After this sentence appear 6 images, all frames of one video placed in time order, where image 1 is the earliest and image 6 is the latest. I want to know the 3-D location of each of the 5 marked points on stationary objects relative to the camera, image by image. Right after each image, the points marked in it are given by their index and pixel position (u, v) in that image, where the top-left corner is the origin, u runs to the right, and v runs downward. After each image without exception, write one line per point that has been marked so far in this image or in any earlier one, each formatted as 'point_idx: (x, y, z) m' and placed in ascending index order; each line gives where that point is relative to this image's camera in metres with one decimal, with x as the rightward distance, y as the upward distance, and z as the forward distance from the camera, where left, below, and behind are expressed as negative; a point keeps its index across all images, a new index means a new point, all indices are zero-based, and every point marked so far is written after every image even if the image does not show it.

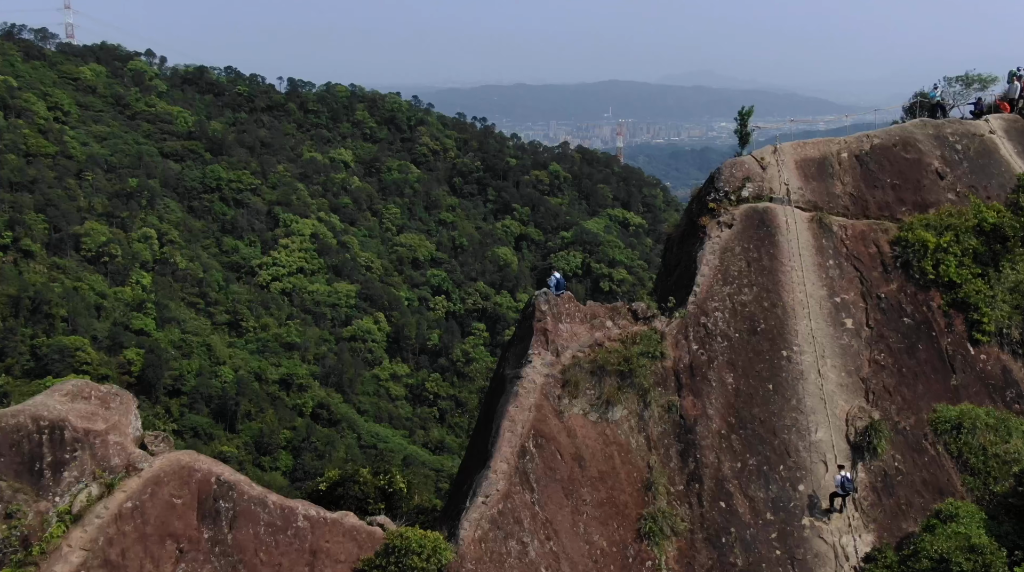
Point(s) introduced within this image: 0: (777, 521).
0: (+4.6, -4.1, +18.8) m
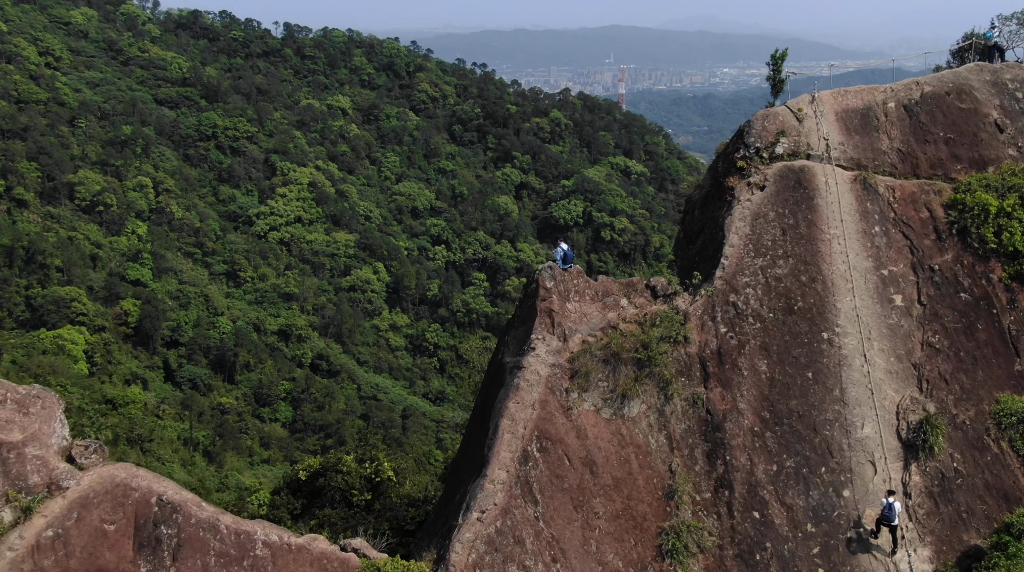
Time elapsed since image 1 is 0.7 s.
0: (+4.6, -3.7, +16.2) m
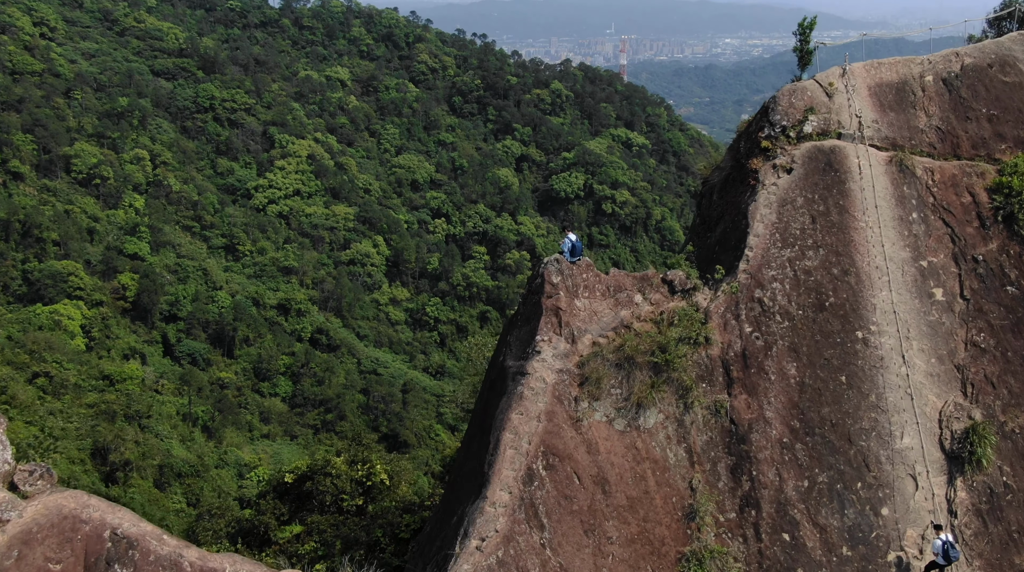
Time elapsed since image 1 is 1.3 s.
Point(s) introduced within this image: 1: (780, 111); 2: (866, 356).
0: (+4.7, -3.7, +14.6) m
1: (+4.5, +2.9, +18.1) m
2: (+5.3, -1.0, +16.0) m
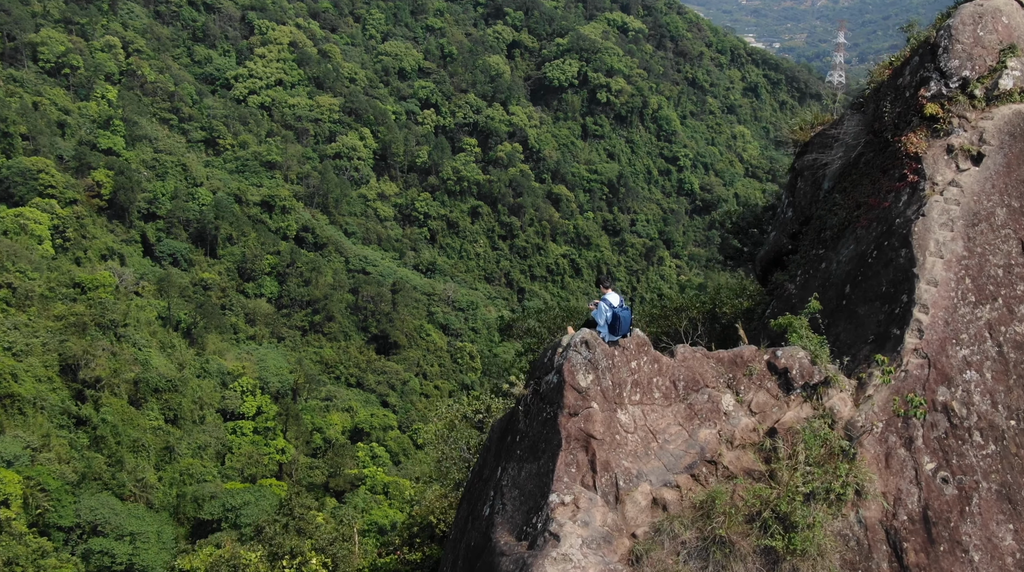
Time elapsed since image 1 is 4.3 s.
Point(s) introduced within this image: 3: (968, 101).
0: (+4.6, -4.6, +8.0) m
1: (+4.4, +2.3, +10.7) m
2: (+5.2, -1.8, +9.1) m
3: (+4.4, +1.8, +10.5) m
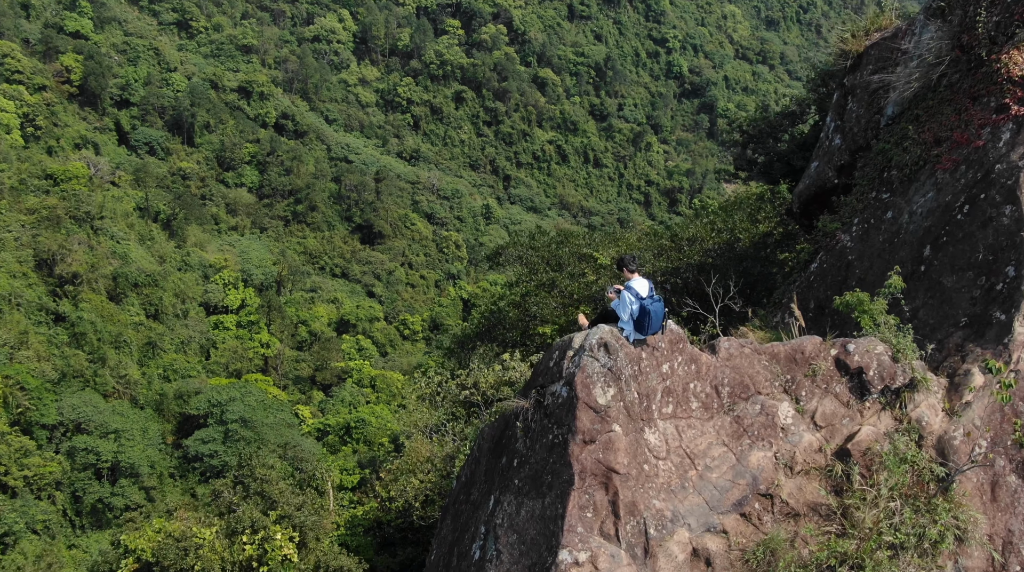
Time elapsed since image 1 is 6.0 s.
0: (+4.6, -4.5, +6.3) m
1: (+4.3, +2.6, +8.3) m
2: (+5.2, -1.7, +7.1) m
3: (+4.4, +2.1, +8.2) m
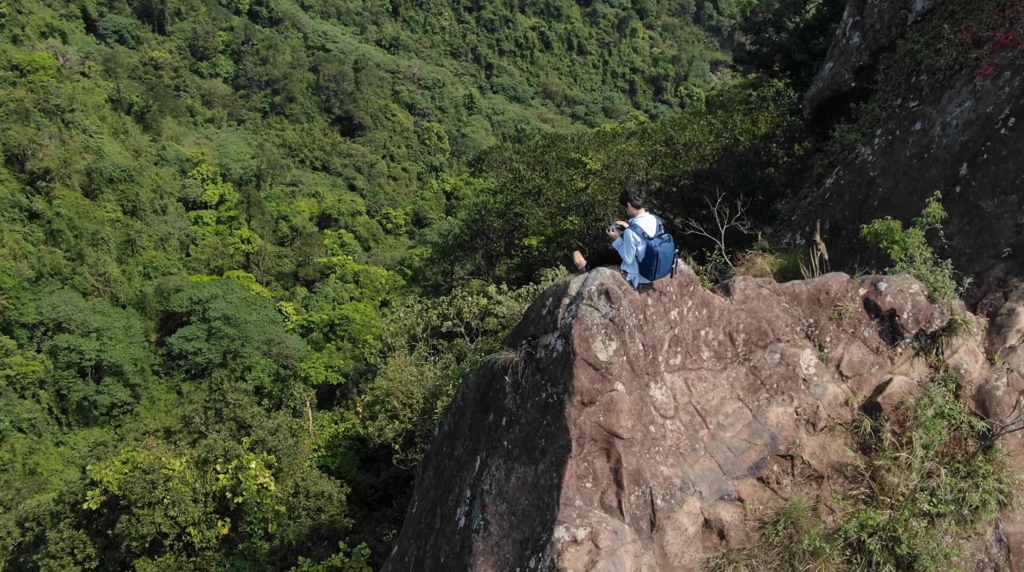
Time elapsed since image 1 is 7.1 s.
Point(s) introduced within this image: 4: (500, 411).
0: (+4.6, -4.2, +5.9) m
1: (+4.2, +3.2, +7.2) m
2: (+5.1, -1.2, +6.4) m
3: (+4.3, +2.6, +7.1) m
4: (-0.1, -0.7, +6.3) m
